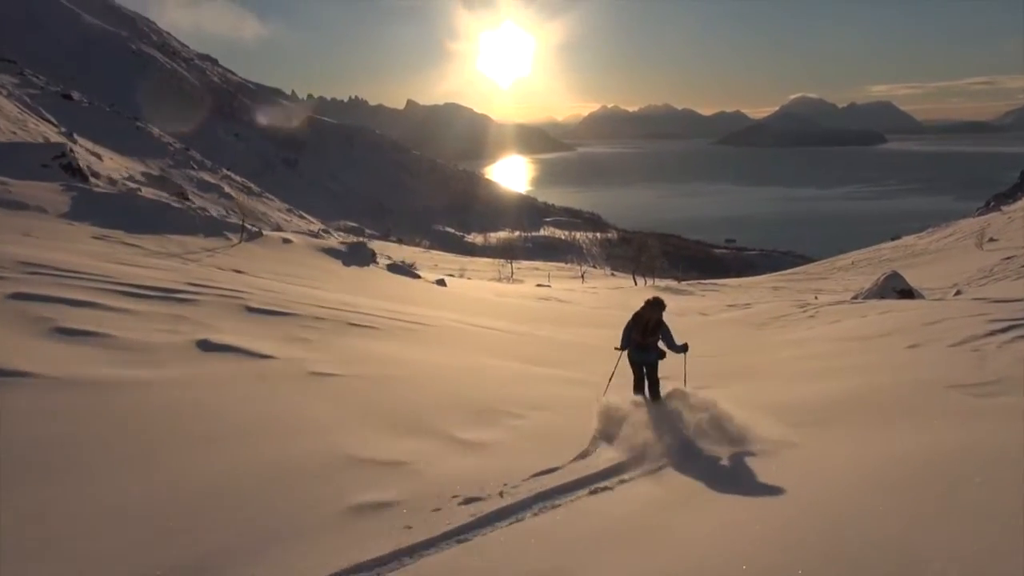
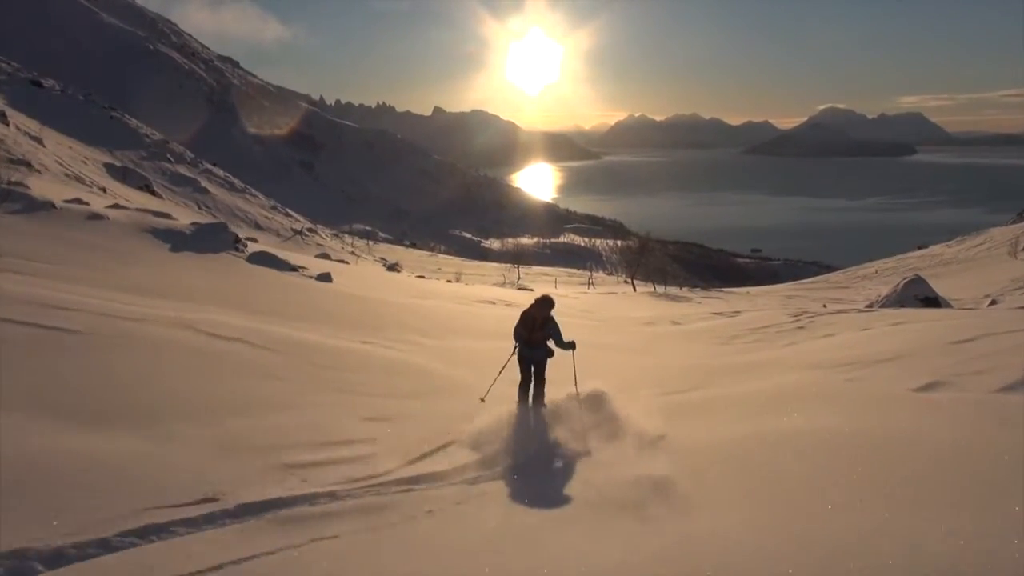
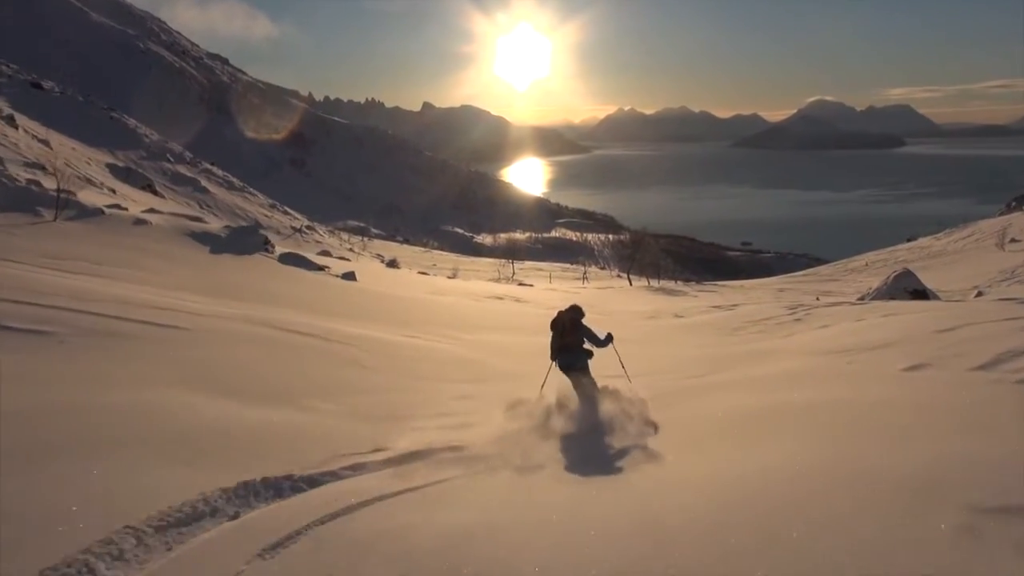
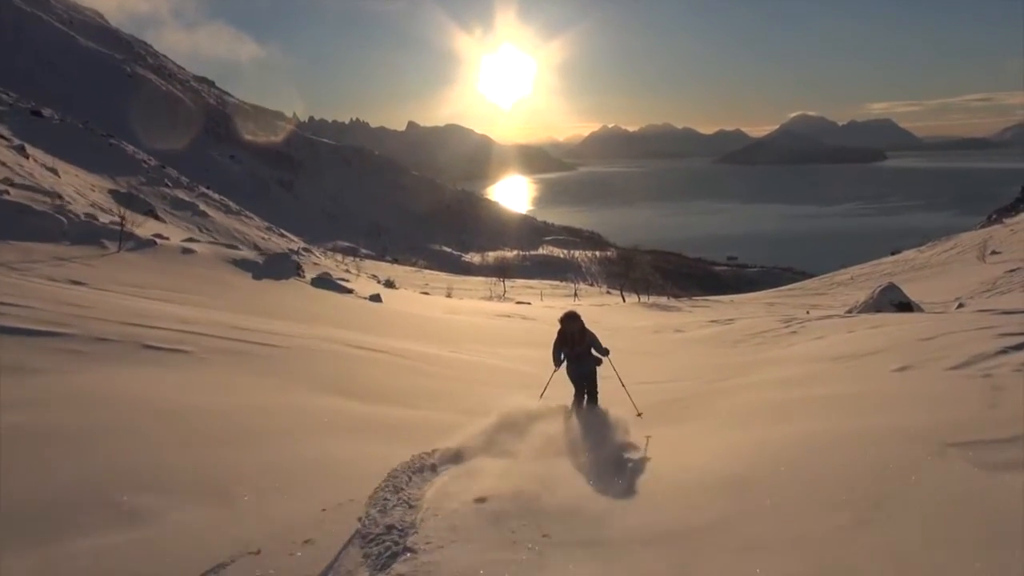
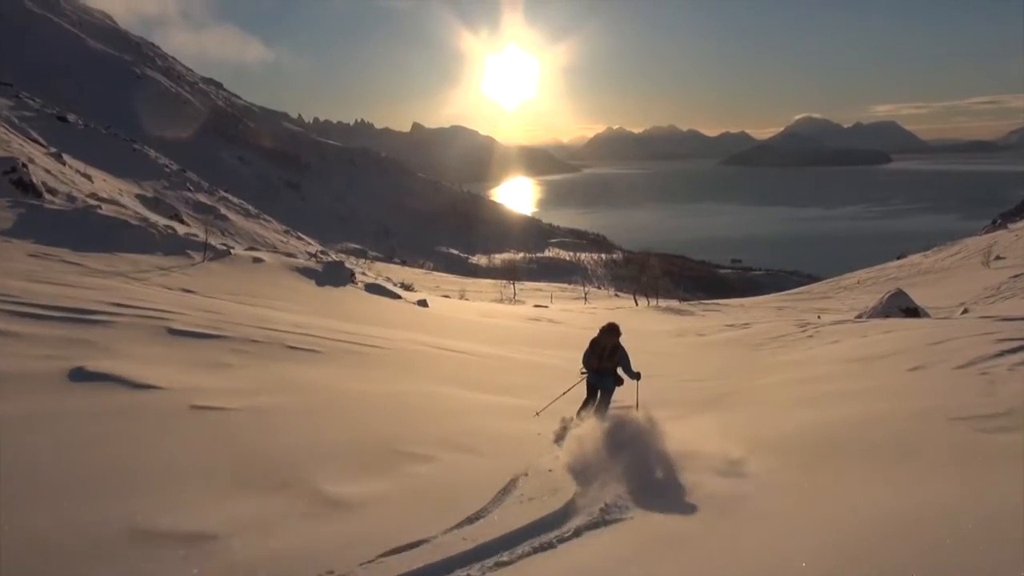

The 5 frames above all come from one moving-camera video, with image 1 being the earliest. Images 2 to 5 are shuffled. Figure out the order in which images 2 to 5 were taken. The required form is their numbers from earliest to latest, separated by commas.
5, 4, 3, 2
